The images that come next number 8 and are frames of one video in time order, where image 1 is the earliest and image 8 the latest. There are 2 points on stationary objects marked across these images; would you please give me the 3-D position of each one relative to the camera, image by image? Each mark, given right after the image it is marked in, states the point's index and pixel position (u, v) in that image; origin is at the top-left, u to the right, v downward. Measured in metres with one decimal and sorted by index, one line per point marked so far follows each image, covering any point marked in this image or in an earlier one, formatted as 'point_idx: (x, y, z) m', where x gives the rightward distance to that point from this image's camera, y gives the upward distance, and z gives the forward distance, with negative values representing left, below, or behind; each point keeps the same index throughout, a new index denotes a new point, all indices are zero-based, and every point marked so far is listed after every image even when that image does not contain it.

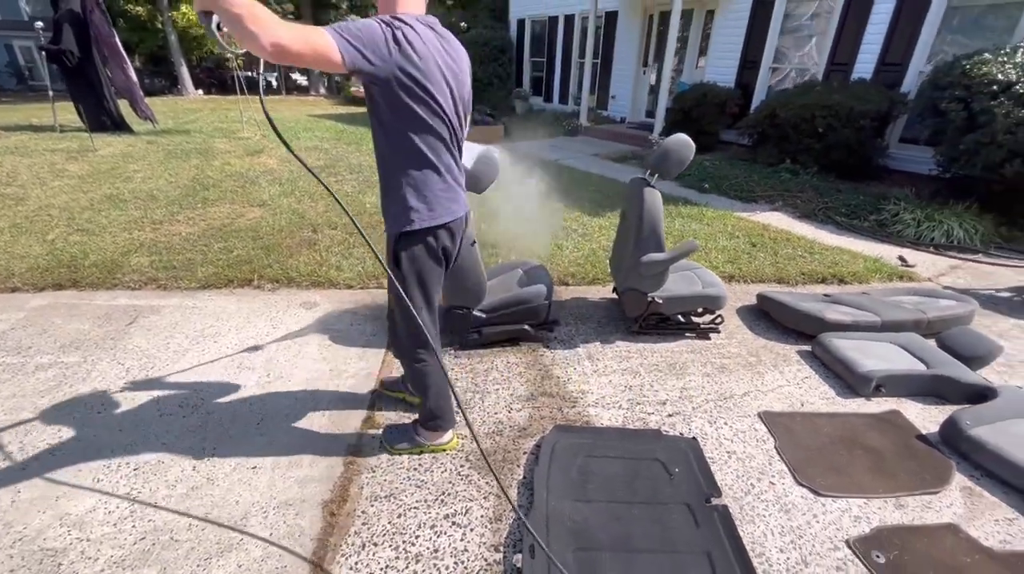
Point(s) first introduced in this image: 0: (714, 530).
0: (+0.7, -0.8, +1.6) m
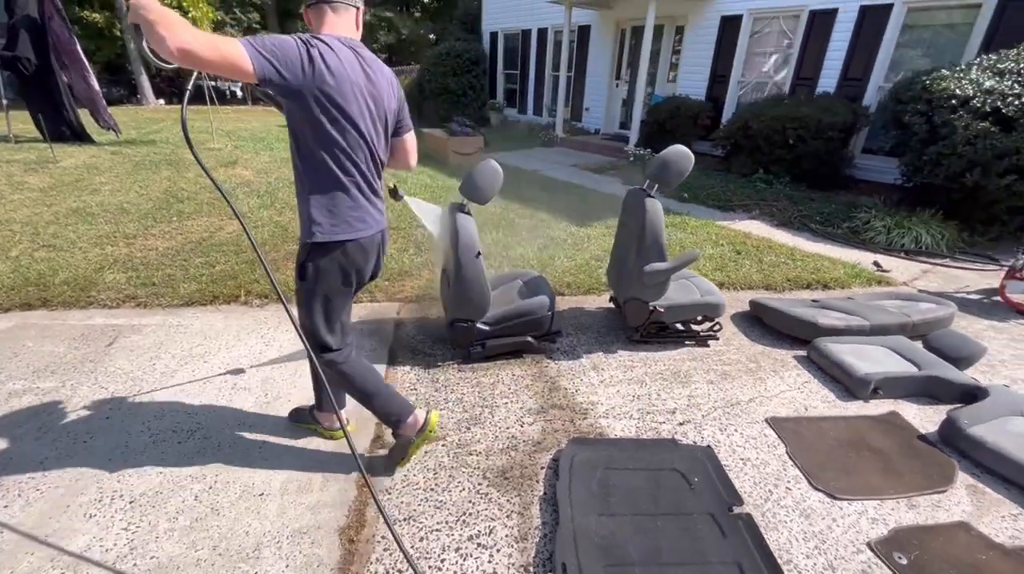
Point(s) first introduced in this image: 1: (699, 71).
0: (+0.8, -0.9, +1.6) m
1: (+3.1, +3.6, +8.0) m
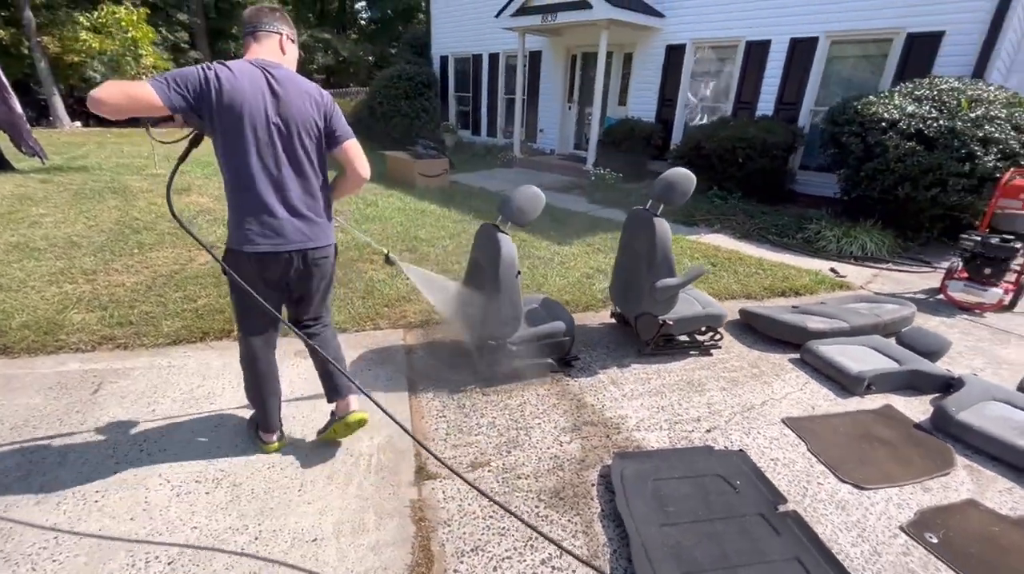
0: (+1.0, -0.9, +1.7) m
1: (+2.4, +3.4, +8.5) m
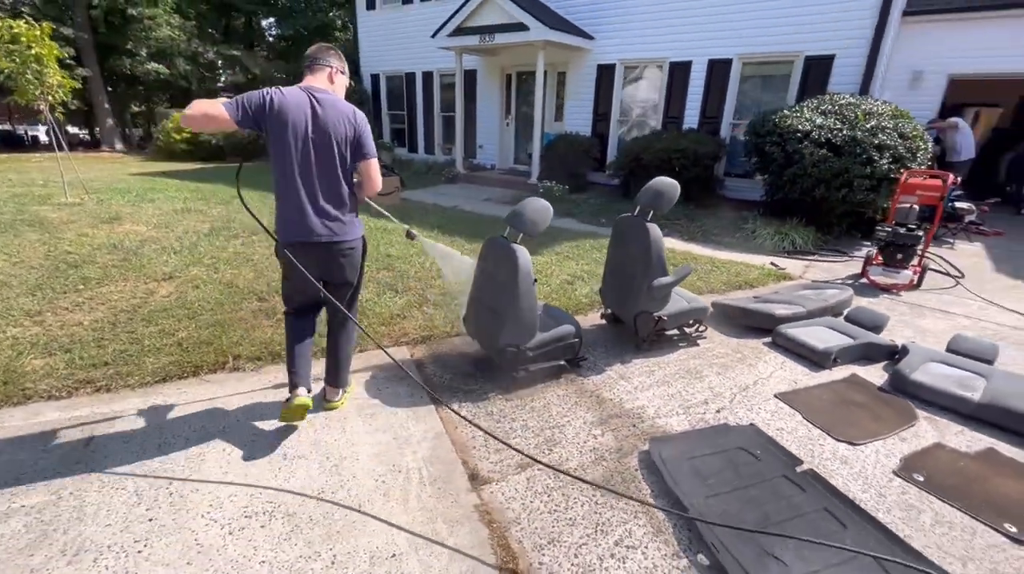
0: (+1.3, -0.8, +2.0) m
1: (+1.4, +3.3, +9.0) m
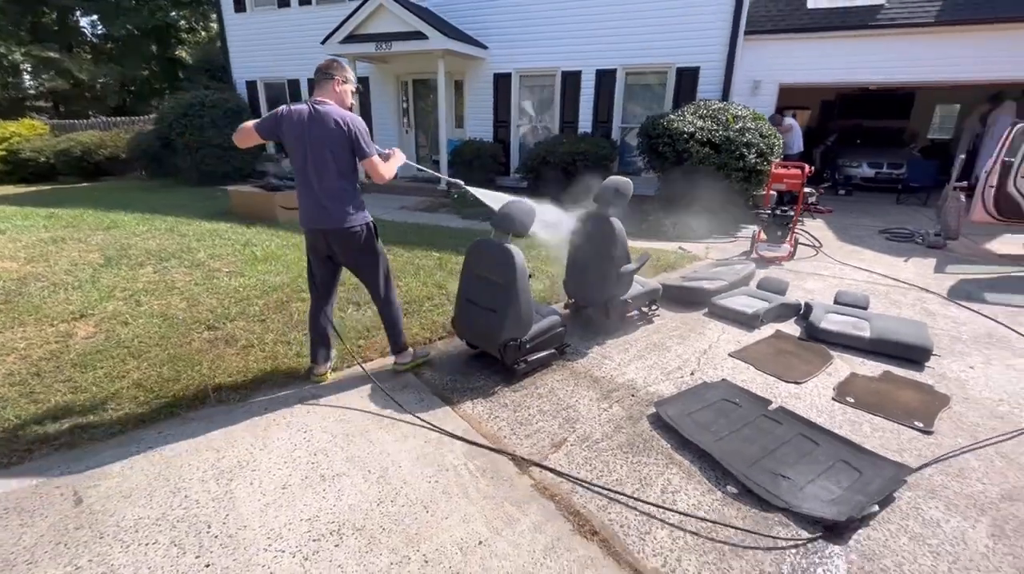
0: (+1.4, -0.7, +2.5) m
1: (-0.5, +3.3, +9.3) m
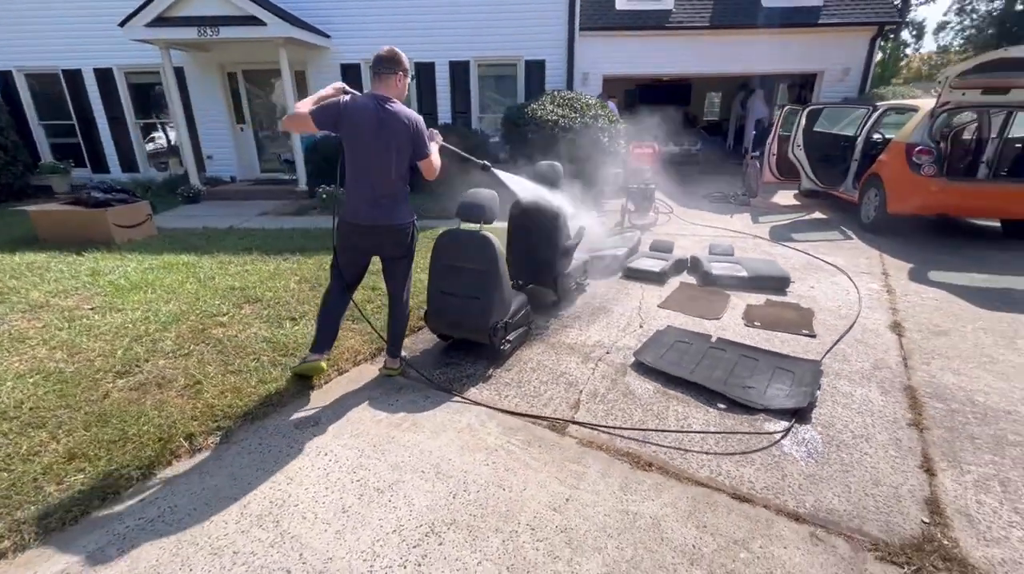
0: (+1.4, -0.4, +3.1) m
1: (-3.2, +3.2, +8.7) m
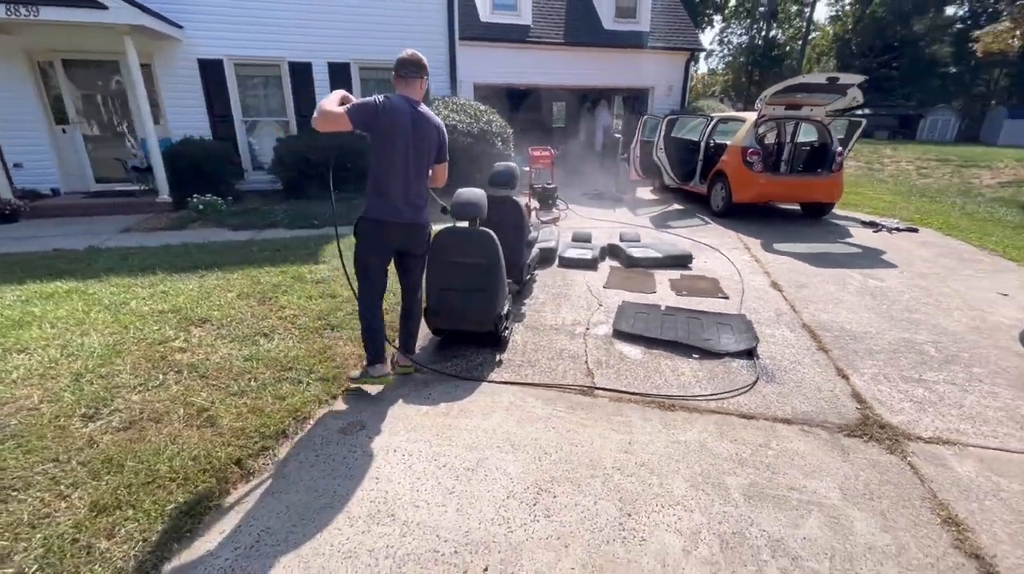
0: (+1.3, -0.2, +3.7) m
1: (-5.1, +2.8, +7.7) m
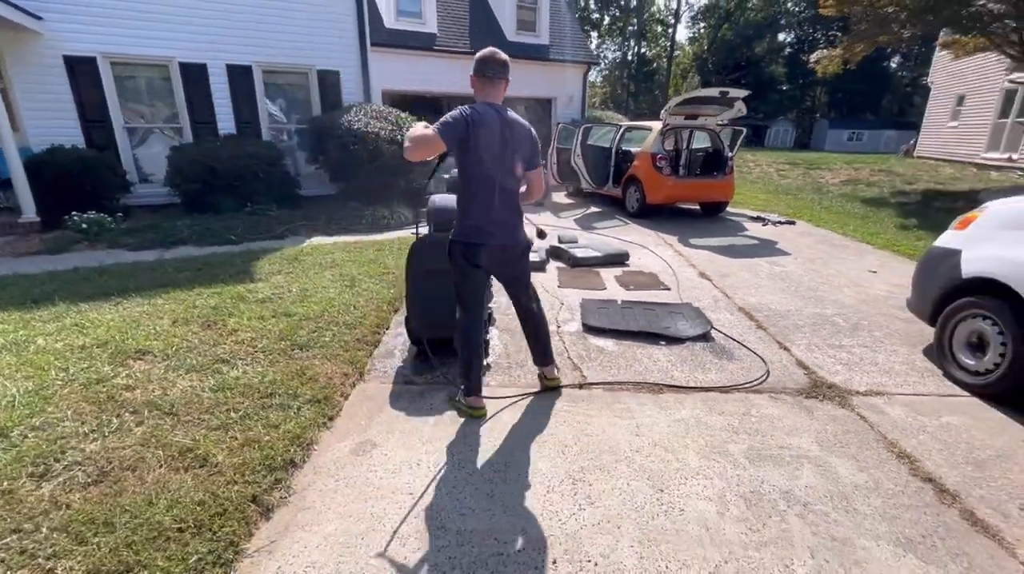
0: (+1.0, -0.2, +4.0) m
1: (-6.3, +2.4, +6.6) m
